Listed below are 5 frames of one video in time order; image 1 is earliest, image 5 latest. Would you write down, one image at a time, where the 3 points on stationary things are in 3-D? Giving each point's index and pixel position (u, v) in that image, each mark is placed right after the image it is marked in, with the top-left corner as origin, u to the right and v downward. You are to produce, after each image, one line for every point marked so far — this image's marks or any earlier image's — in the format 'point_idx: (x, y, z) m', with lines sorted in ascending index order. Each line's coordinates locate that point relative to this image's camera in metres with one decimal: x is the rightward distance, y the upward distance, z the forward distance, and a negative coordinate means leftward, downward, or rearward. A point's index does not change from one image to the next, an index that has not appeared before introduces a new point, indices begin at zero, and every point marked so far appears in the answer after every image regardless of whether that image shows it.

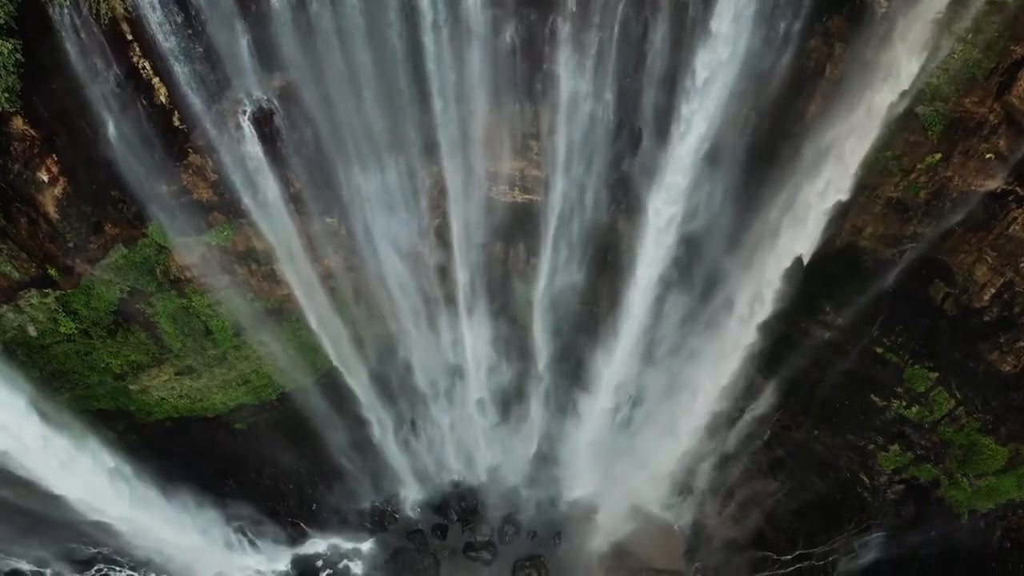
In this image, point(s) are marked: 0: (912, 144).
0: (+4.8, +1.7, +8.4) m
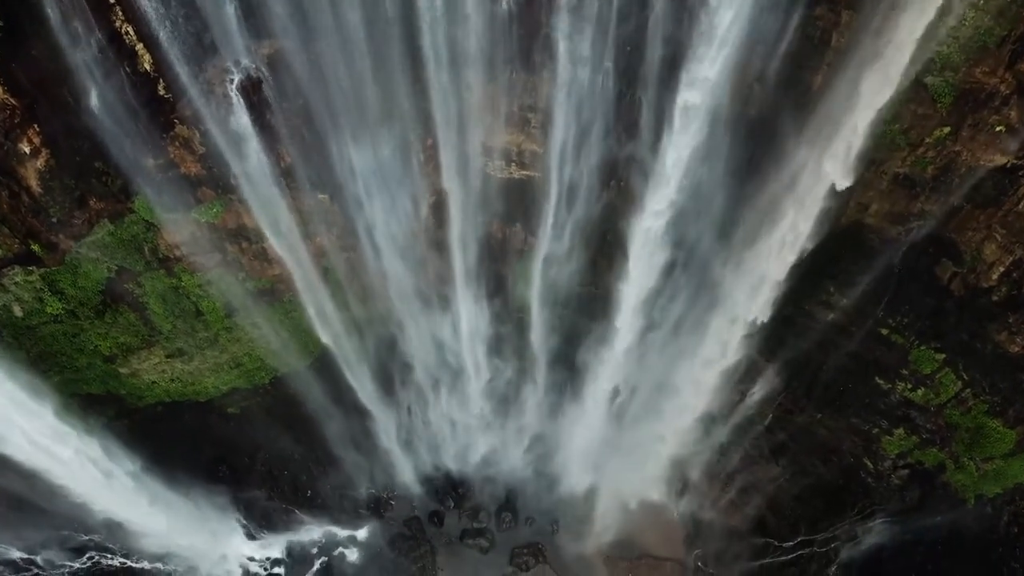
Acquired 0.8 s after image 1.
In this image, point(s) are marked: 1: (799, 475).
0: (+4.8, +2.0, +8.2) m
1: (+4.8, -3.1, +11.7) m
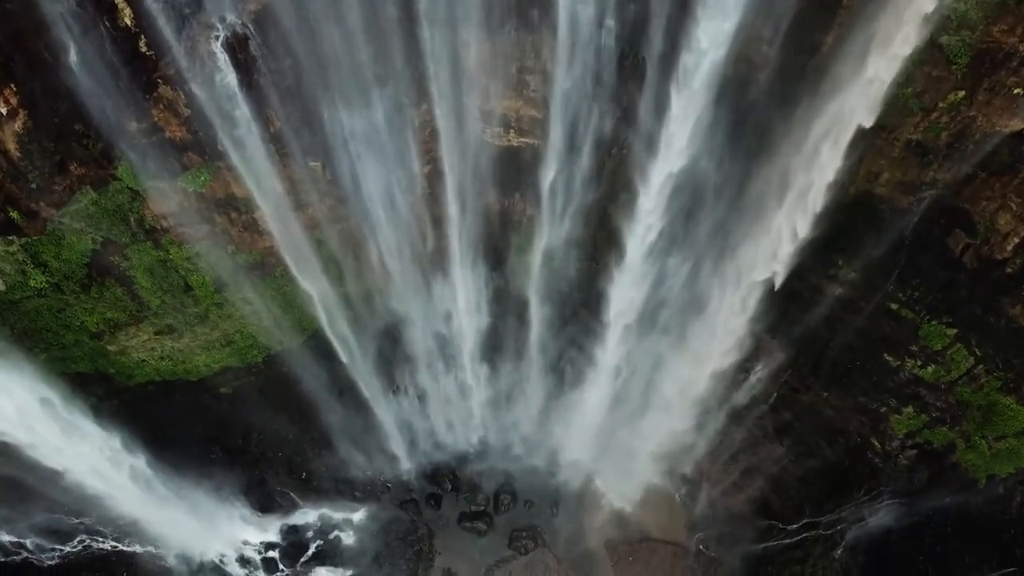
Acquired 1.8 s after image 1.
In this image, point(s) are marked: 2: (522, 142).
0: (+4.8, +2.4, +7.9) m
1: (+4.8, -2.8, +11.4) m
2: (+0.1, +1.9, +9.3) m
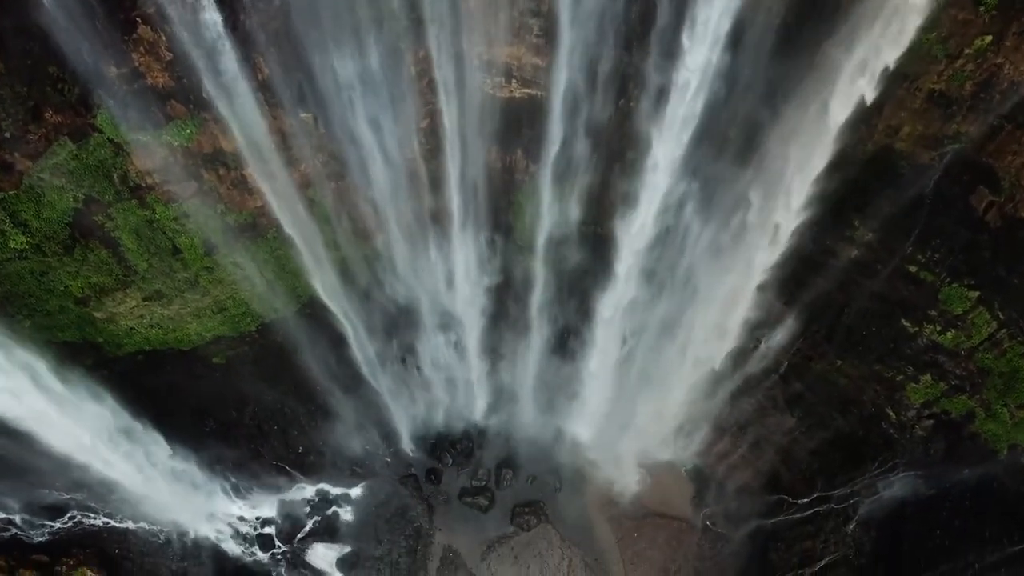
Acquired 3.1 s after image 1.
0: (+4.8, +2.9, +7.4) m
1: (+4.9, -2.2, +11.0) m
2: (+0.2, +2.4, +8.9) m
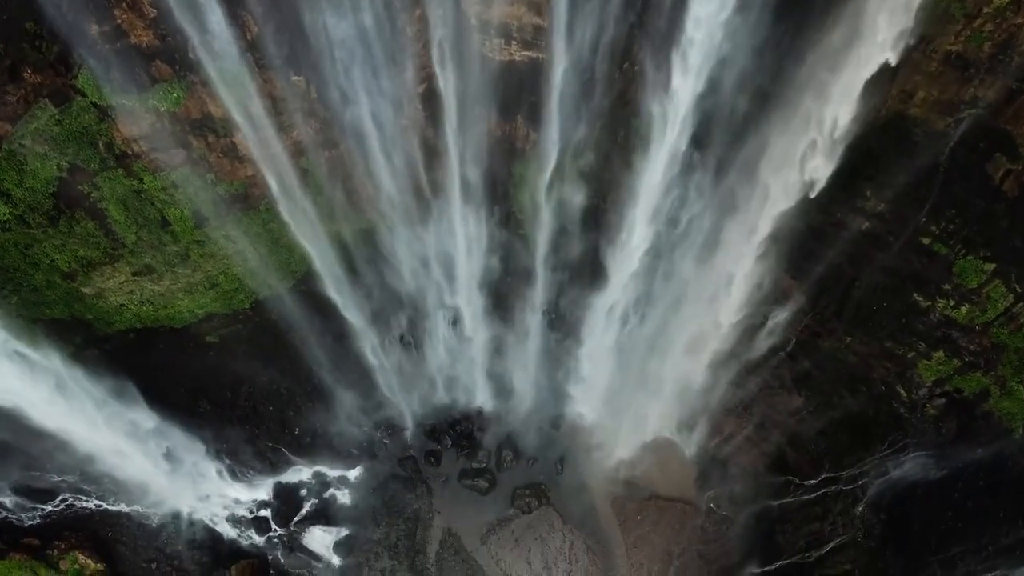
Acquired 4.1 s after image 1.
0: (+4.8, +3.2, +7.1) m
1: (+4.9, -1.8, +10.7) m
2: (+0.2, +2.8, +8.5) m
